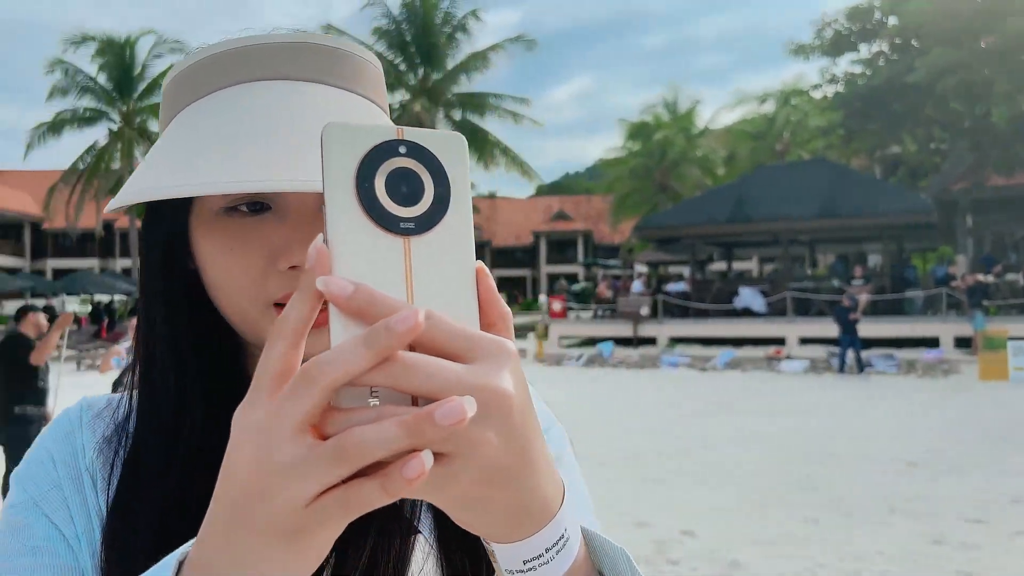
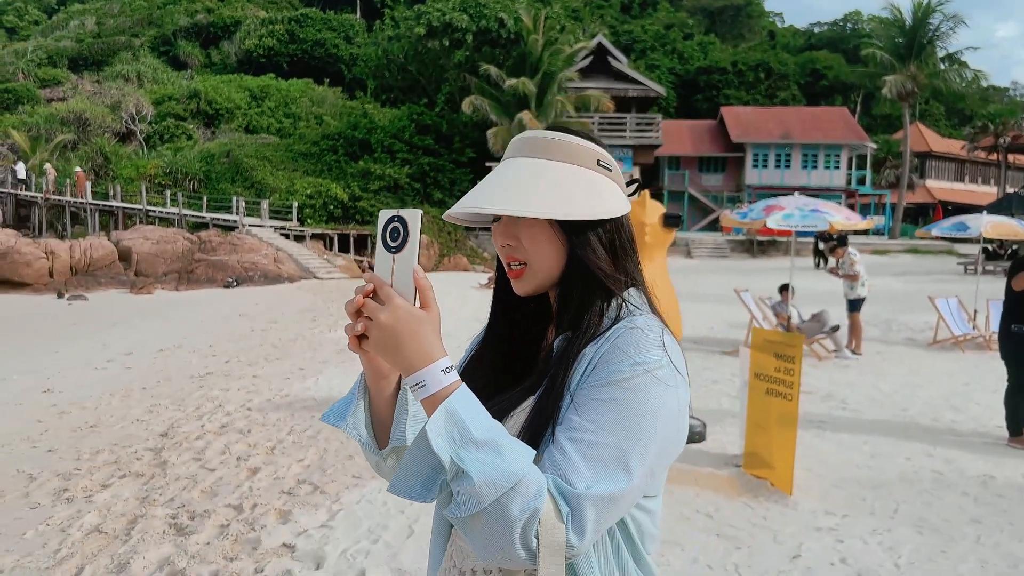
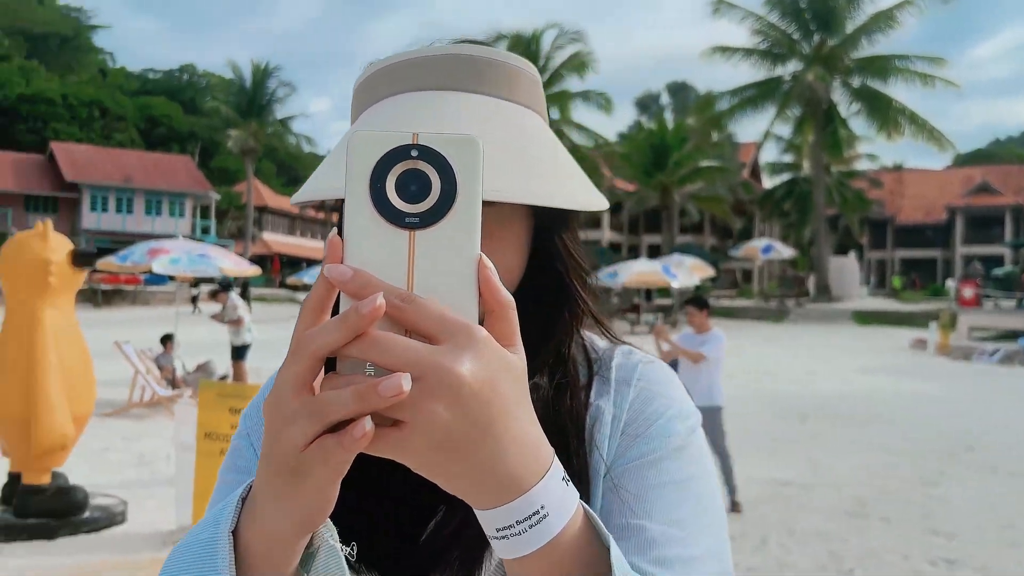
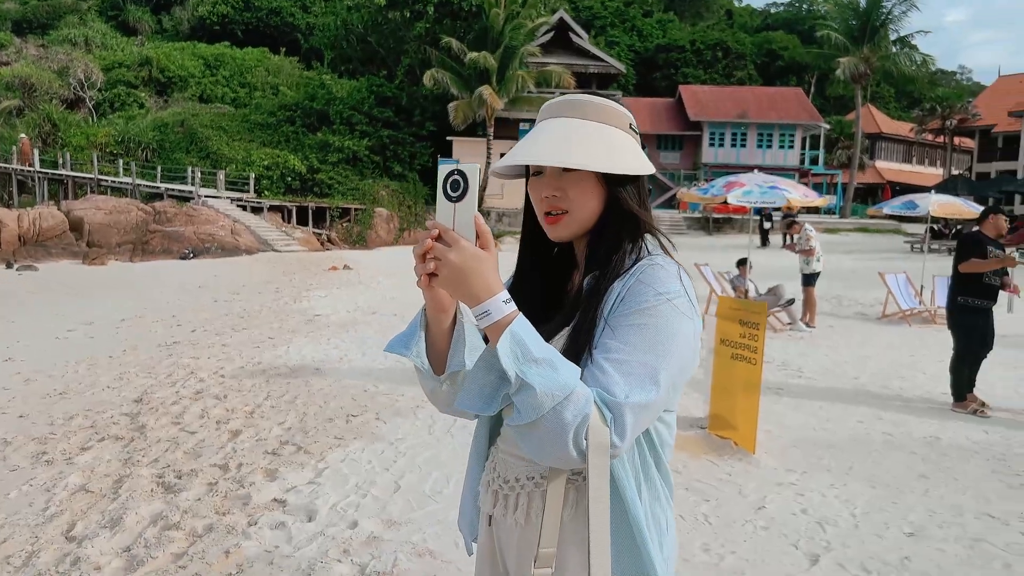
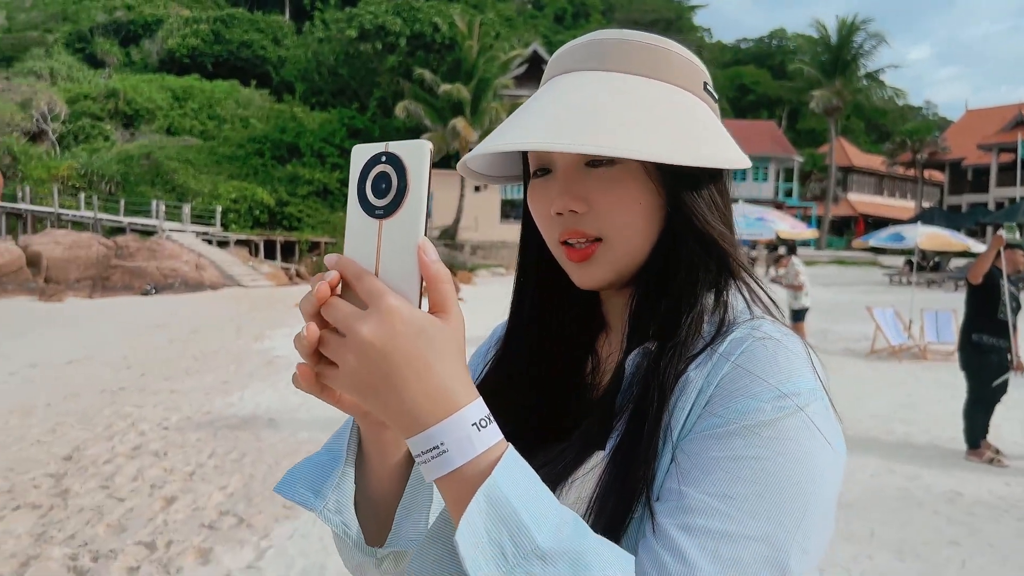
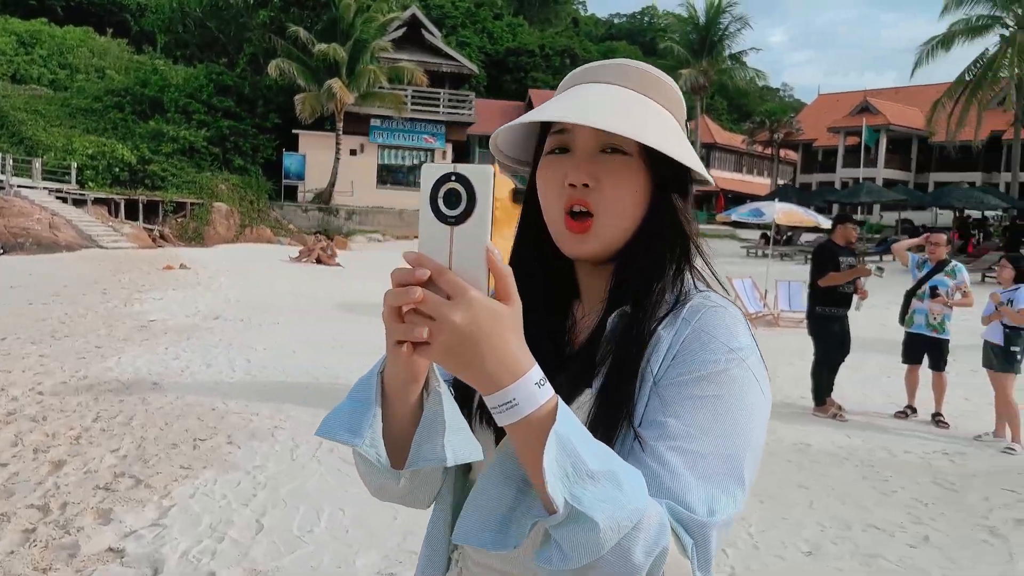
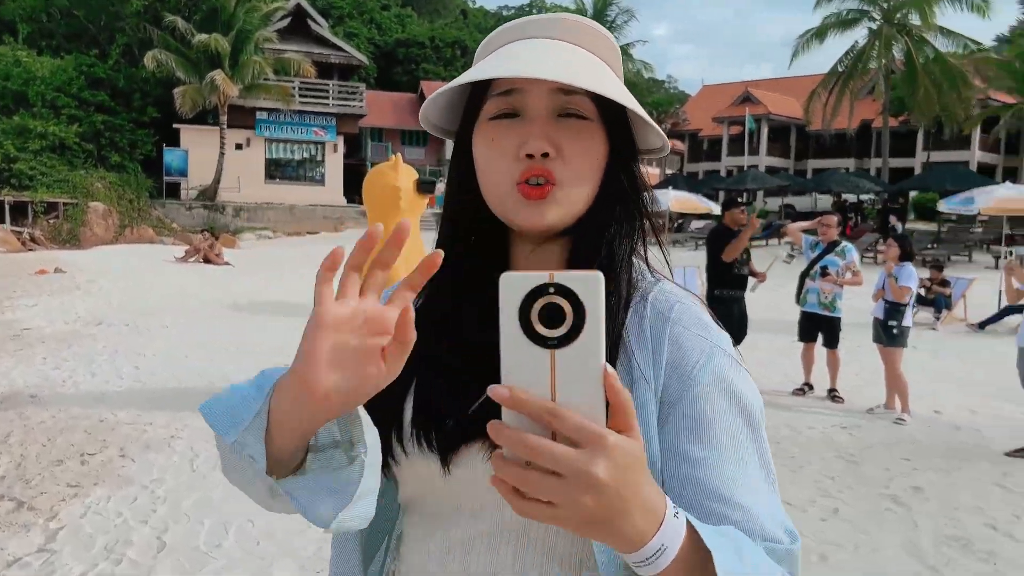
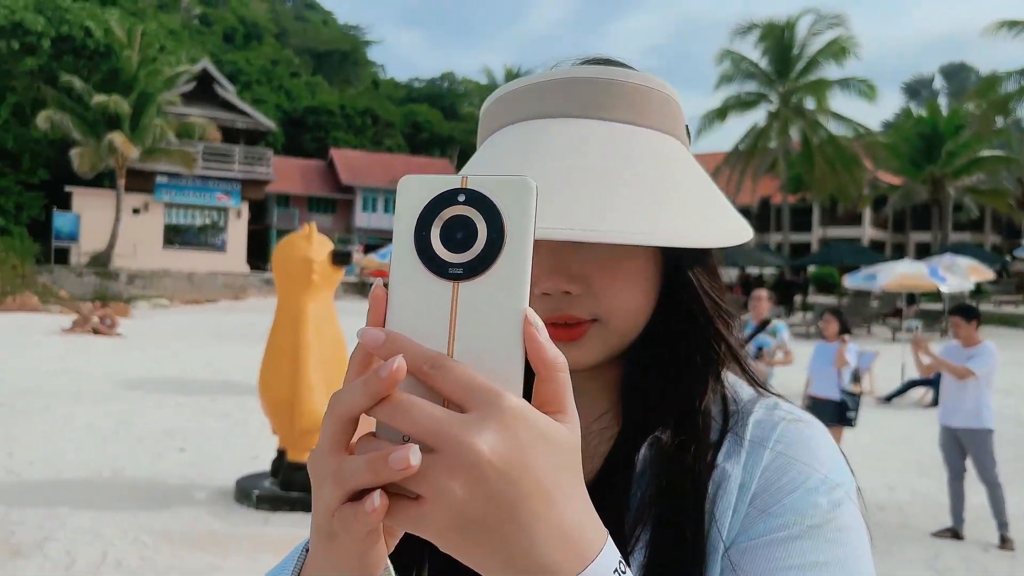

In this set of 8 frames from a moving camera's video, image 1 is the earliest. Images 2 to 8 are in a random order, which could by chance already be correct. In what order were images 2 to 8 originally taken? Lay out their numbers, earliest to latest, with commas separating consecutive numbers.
3, 8, 5, 2, 4, 6, 7
